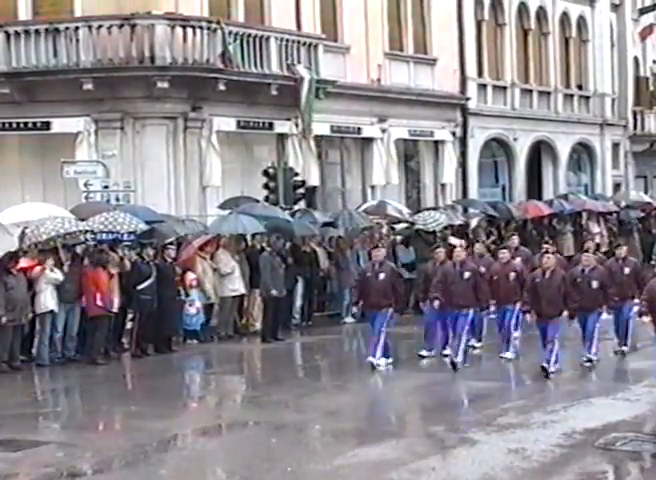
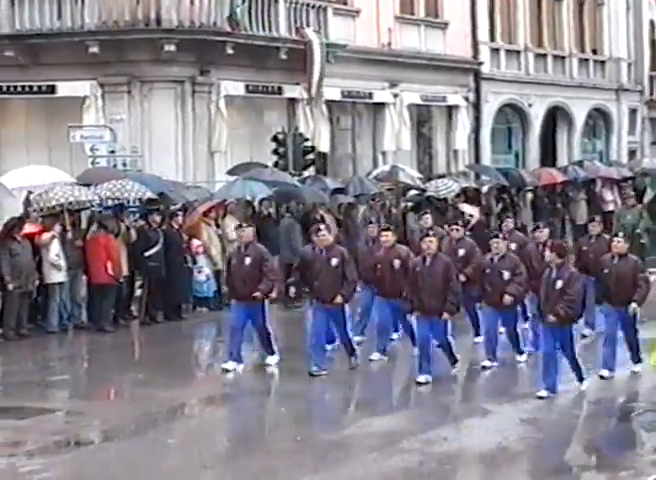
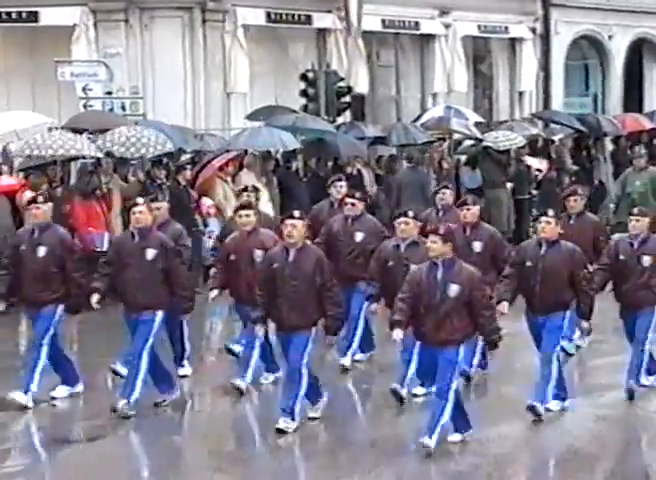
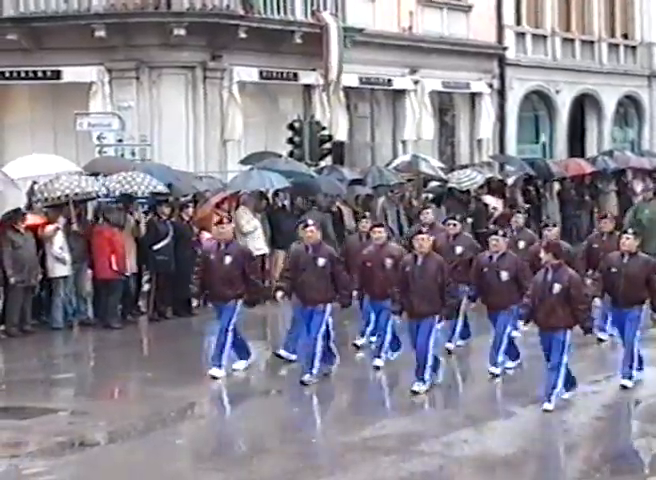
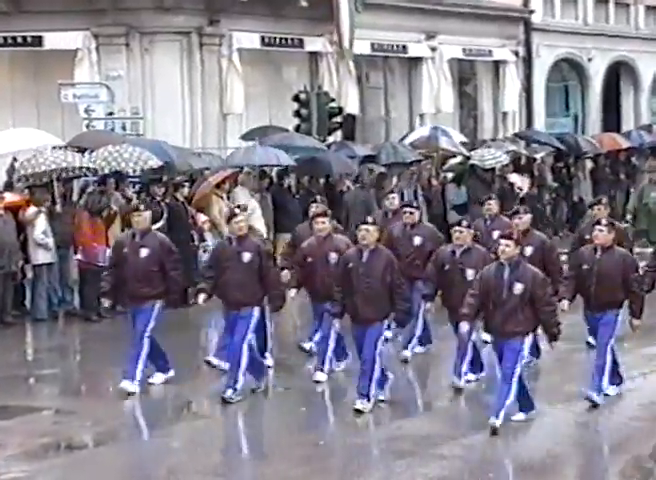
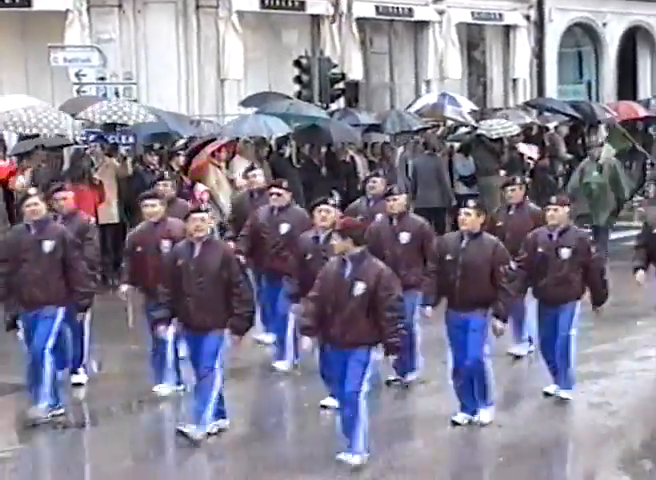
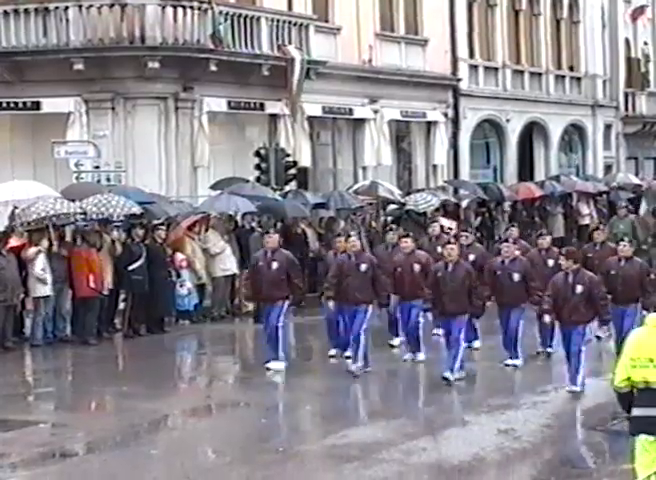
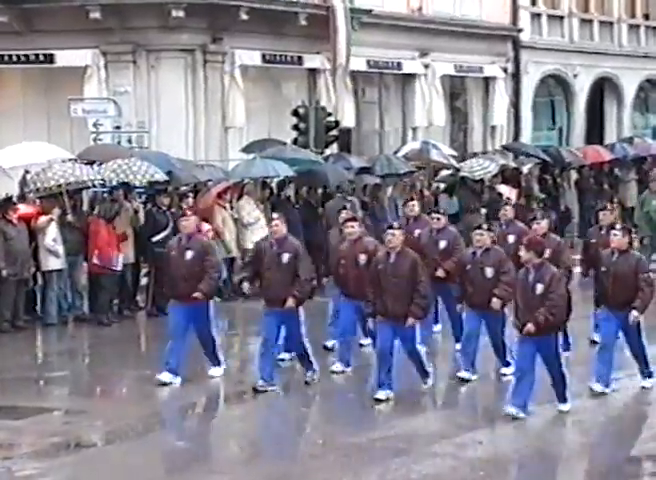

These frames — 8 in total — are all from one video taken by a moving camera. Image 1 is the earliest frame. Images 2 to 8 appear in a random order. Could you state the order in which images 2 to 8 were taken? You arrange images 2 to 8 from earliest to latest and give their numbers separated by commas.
7, 2, 4, 8, 5, 3, 6
